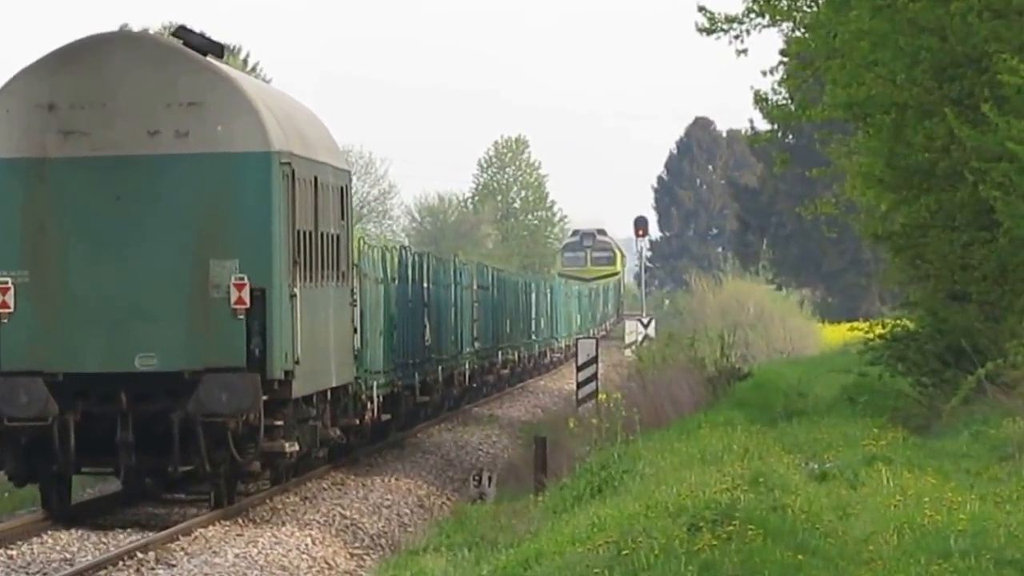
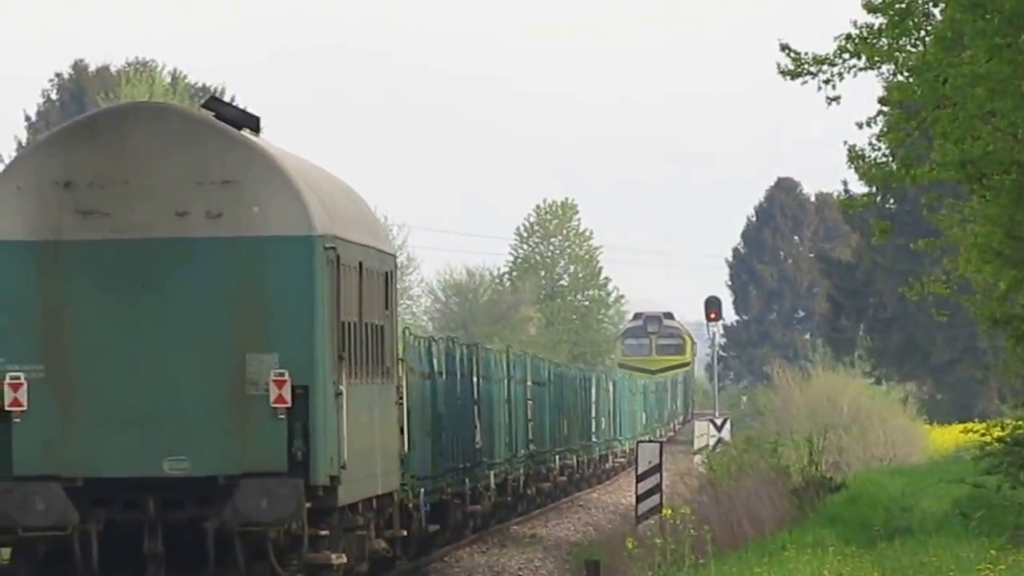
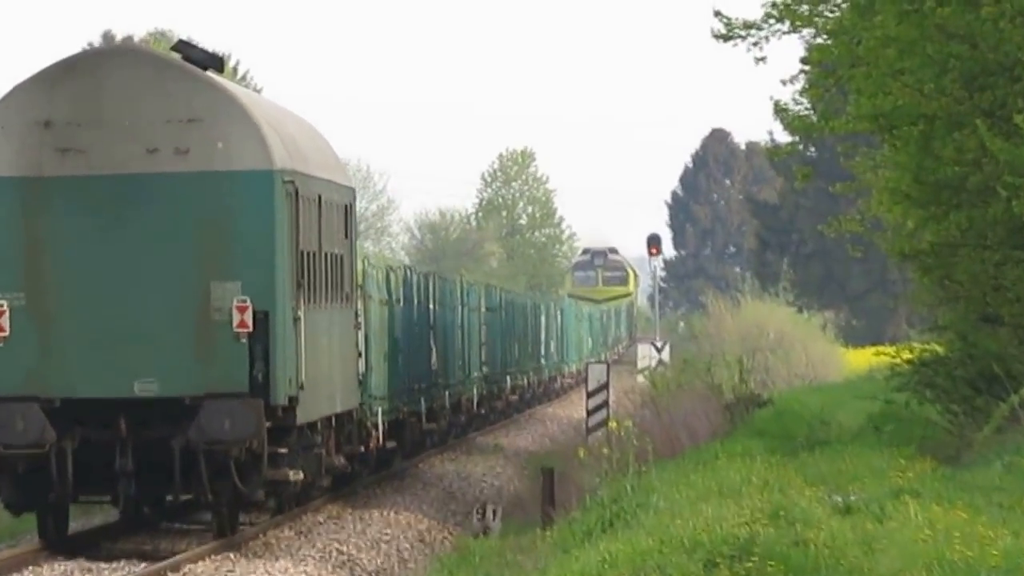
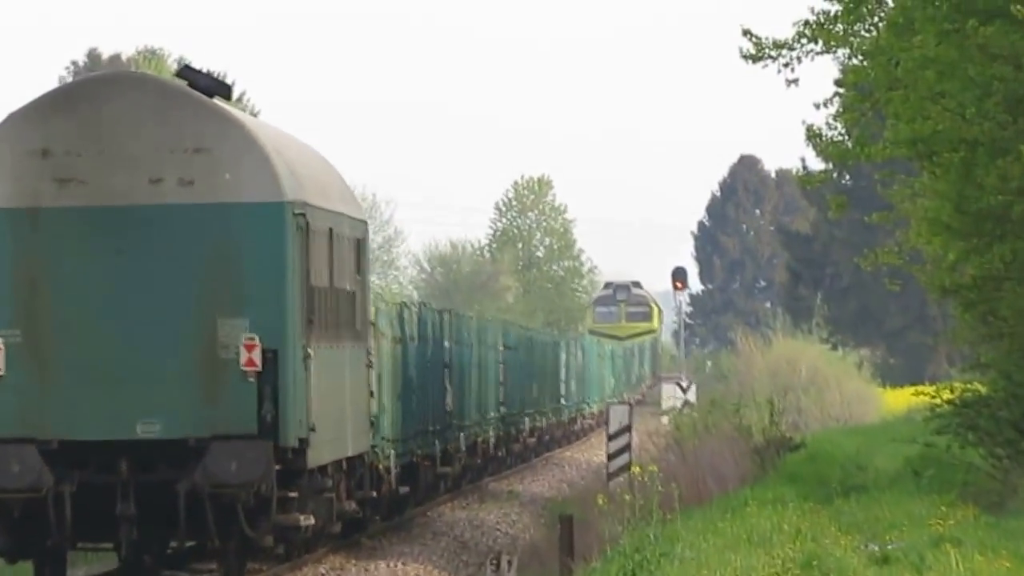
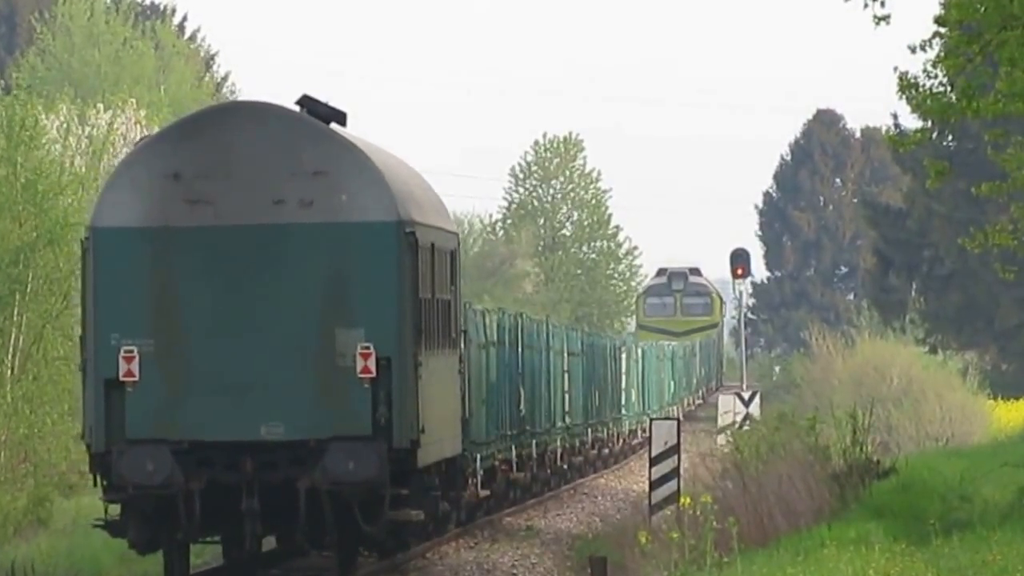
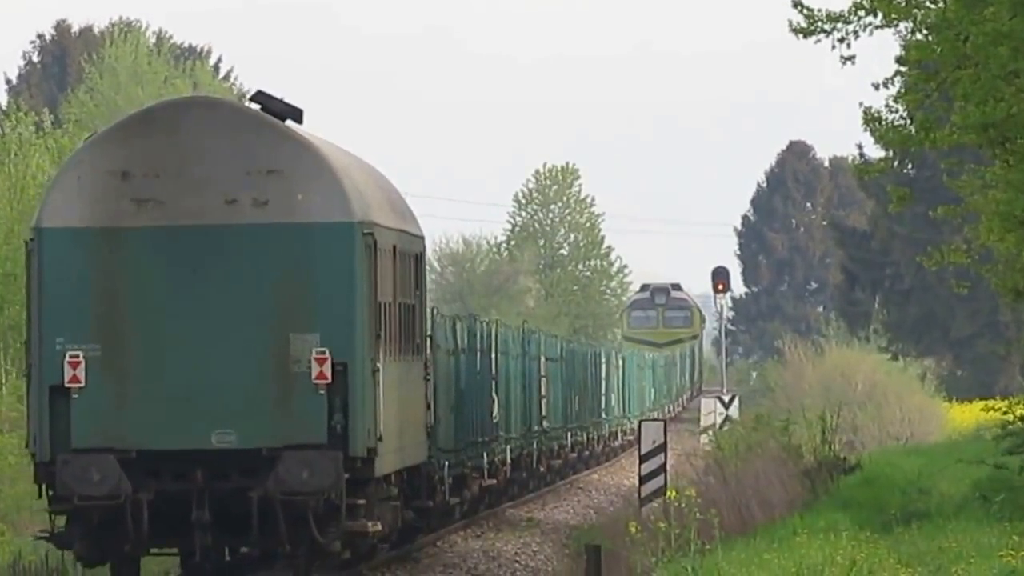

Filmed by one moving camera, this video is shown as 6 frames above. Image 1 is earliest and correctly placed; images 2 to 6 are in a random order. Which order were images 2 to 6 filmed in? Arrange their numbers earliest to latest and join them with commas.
3, 4, 2, 6, 5
